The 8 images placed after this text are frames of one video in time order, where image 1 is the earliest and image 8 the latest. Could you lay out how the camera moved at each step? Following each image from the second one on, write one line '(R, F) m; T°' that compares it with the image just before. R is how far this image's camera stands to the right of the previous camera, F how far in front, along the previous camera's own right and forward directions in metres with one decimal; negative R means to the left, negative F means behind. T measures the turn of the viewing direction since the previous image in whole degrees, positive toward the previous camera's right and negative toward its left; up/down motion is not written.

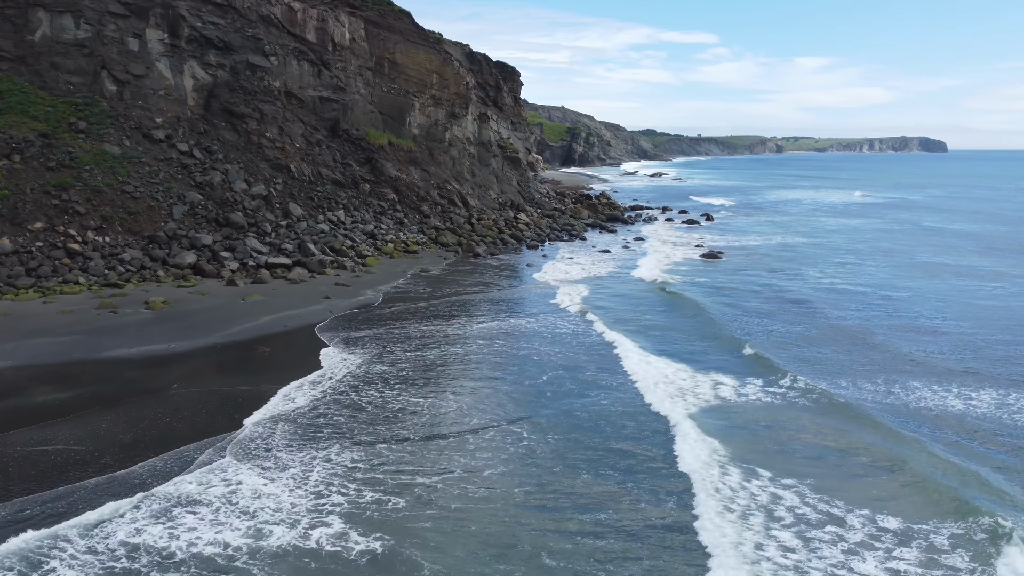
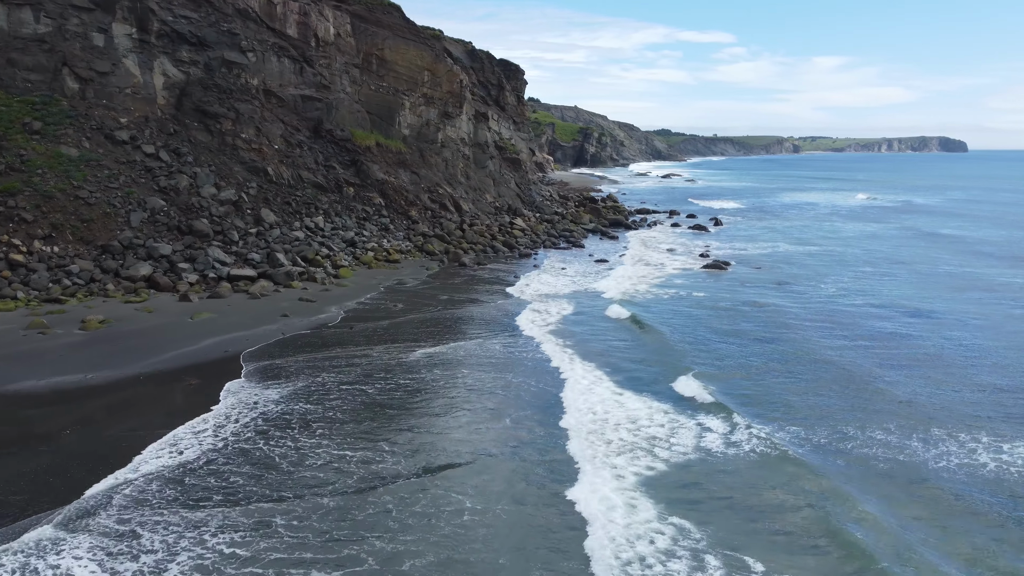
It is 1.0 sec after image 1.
(+0.9, +2.2) m; -1°
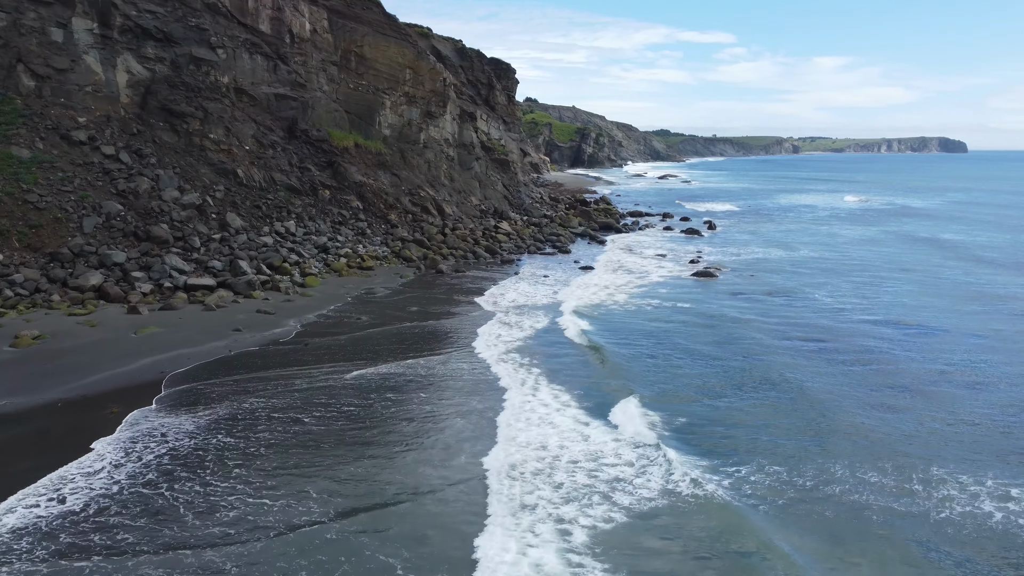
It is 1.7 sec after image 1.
(+0.7, +1.4) m; 0°
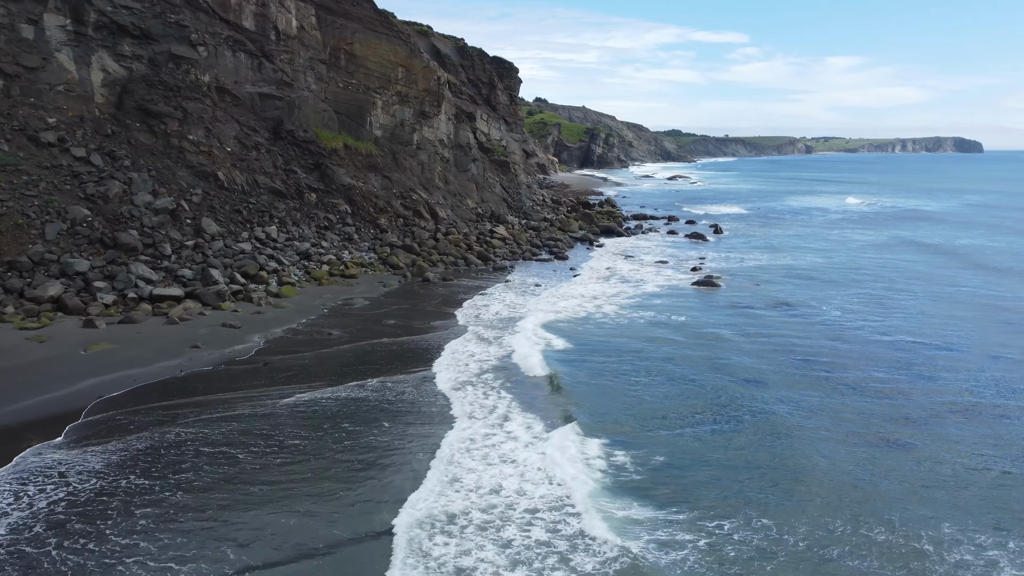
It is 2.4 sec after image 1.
(+0.7, +1.4) m; -1°
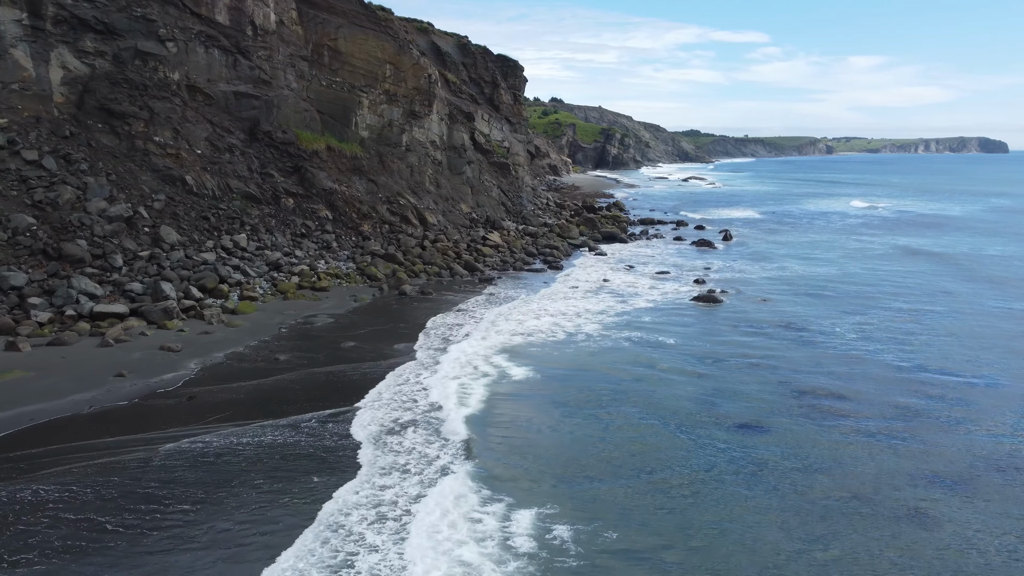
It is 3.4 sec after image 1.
(+1.0, +2.1) m; -1°
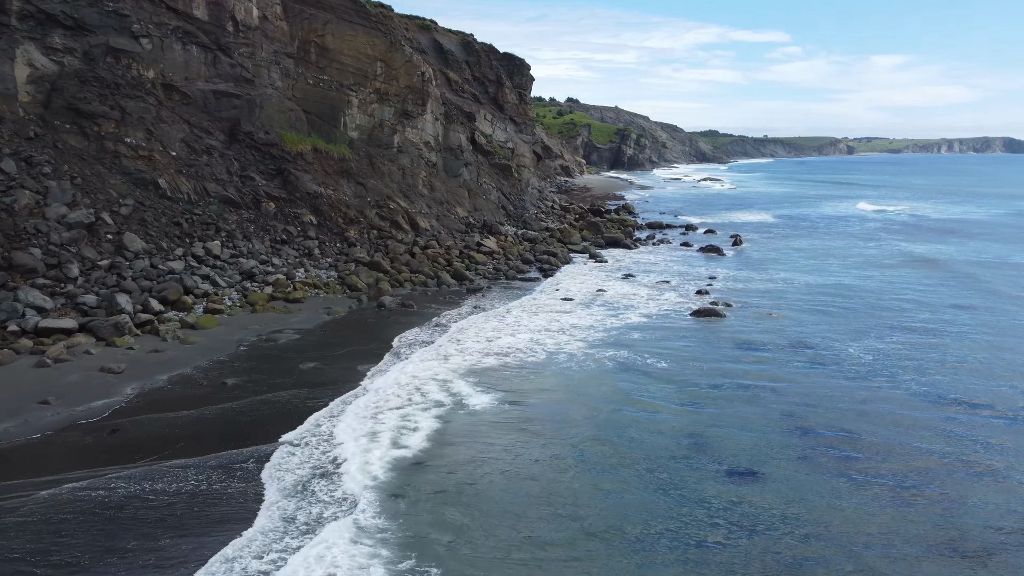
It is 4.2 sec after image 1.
(+0.9, +1.6) m; -1°
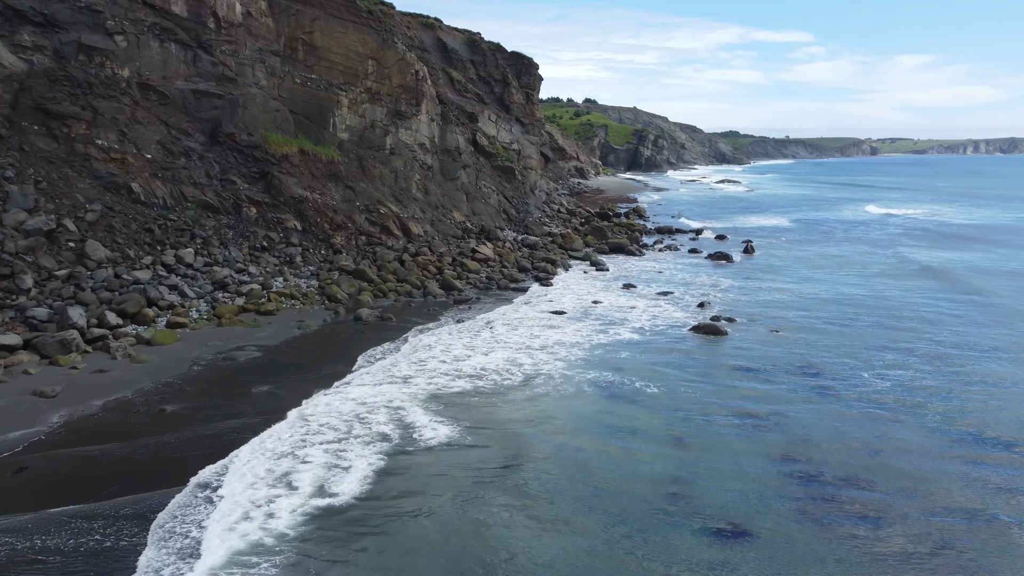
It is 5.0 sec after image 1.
(+0.9, +1.5) m; -1°
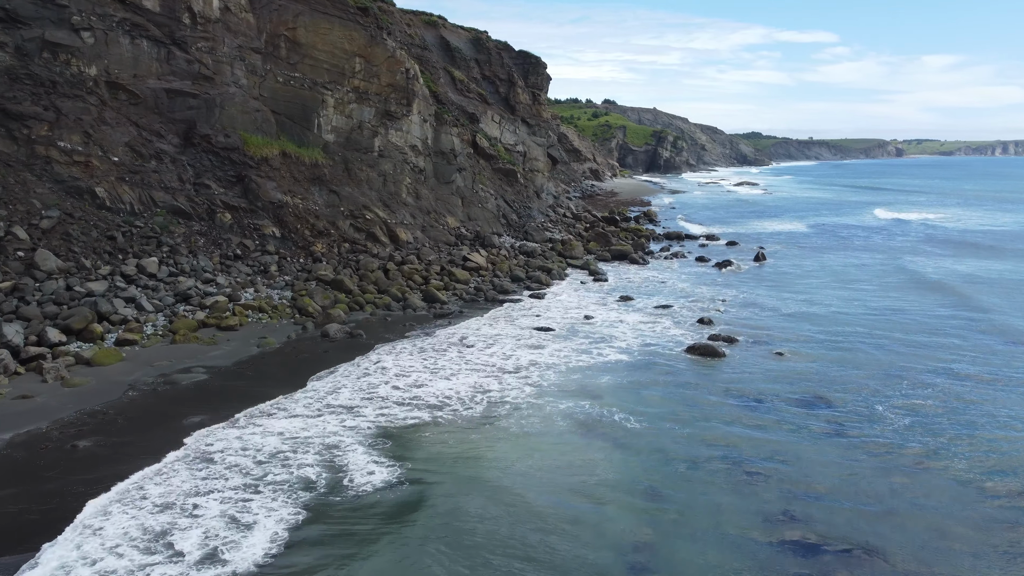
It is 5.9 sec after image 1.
(+1.0, +1.7) m; -1°
